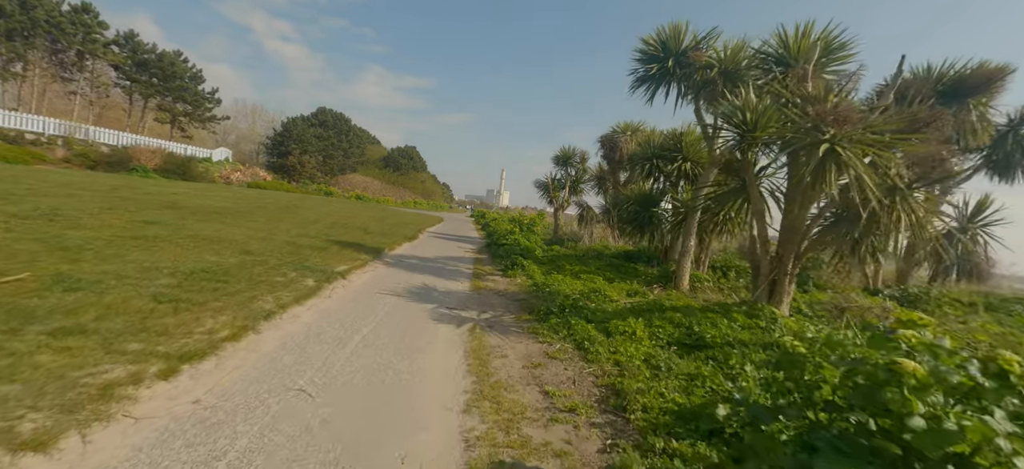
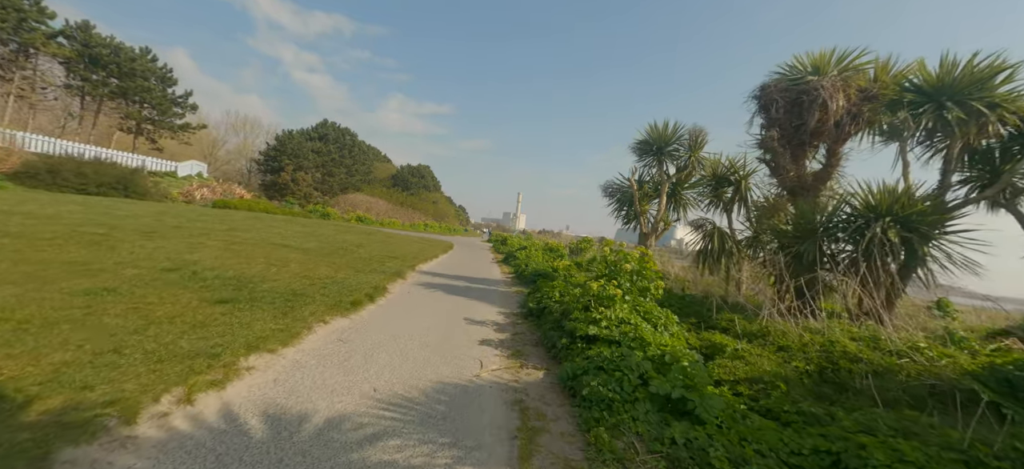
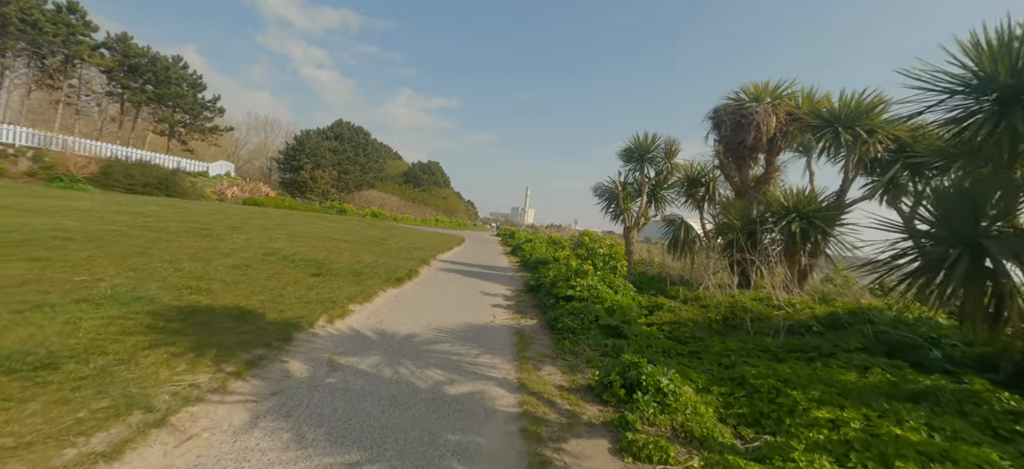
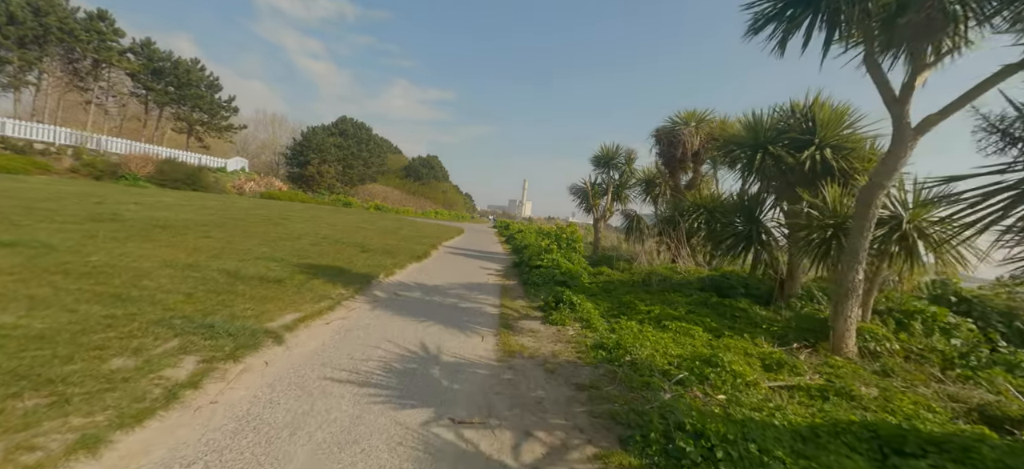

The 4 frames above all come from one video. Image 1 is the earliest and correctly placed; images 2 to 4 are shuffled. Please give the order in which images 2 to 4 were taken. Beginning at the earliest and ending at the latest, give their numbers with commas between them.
4, 3, 2
